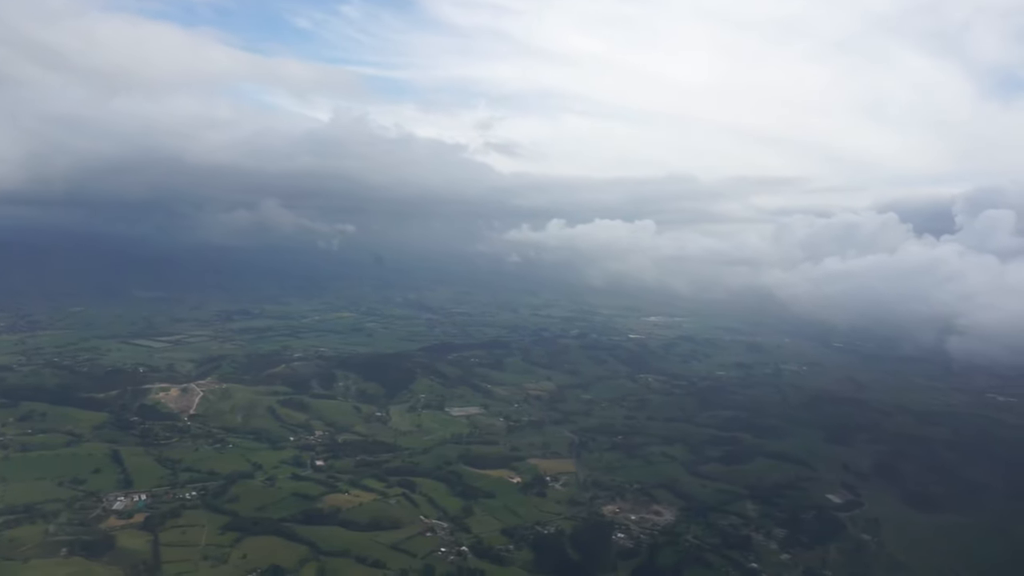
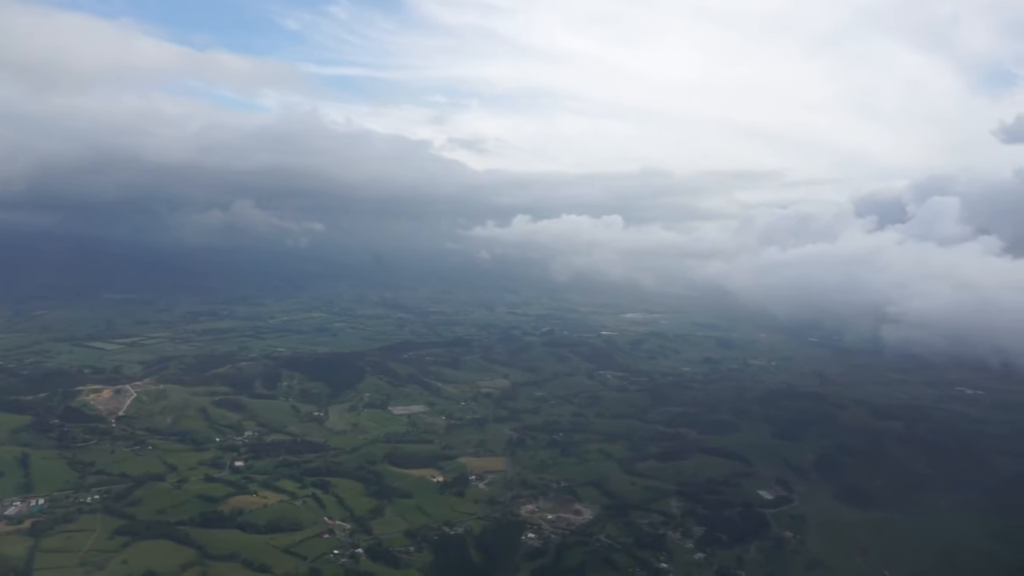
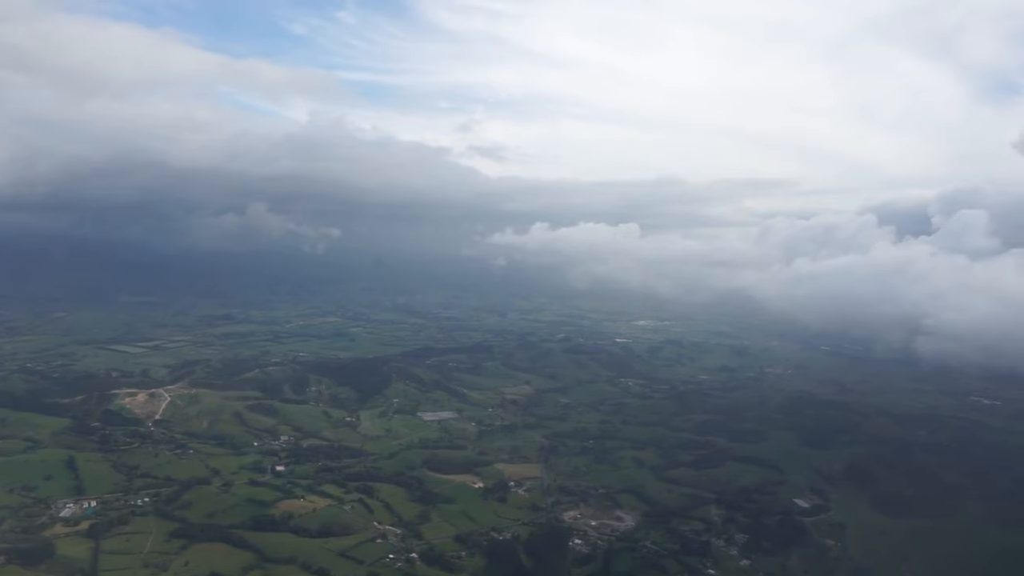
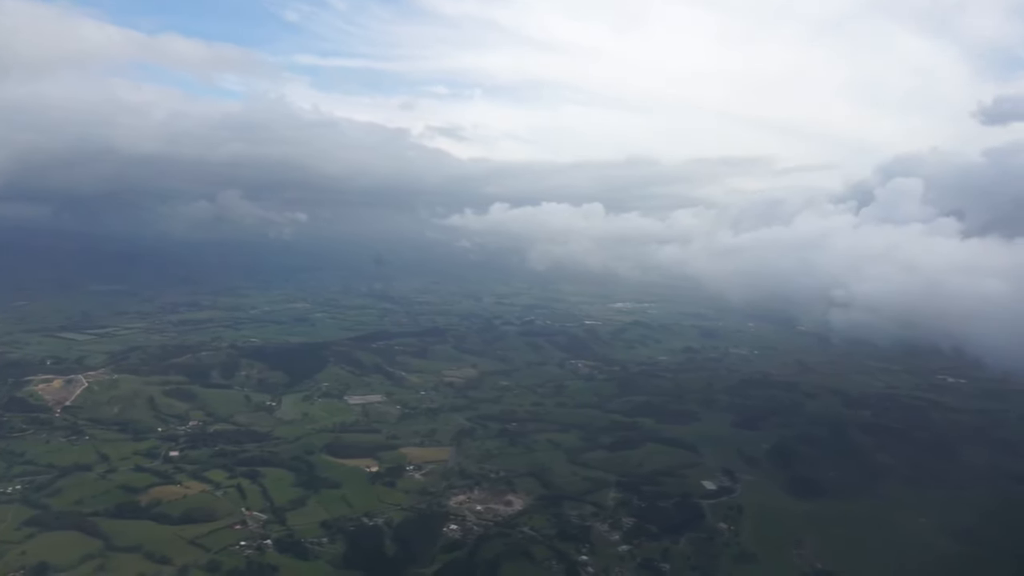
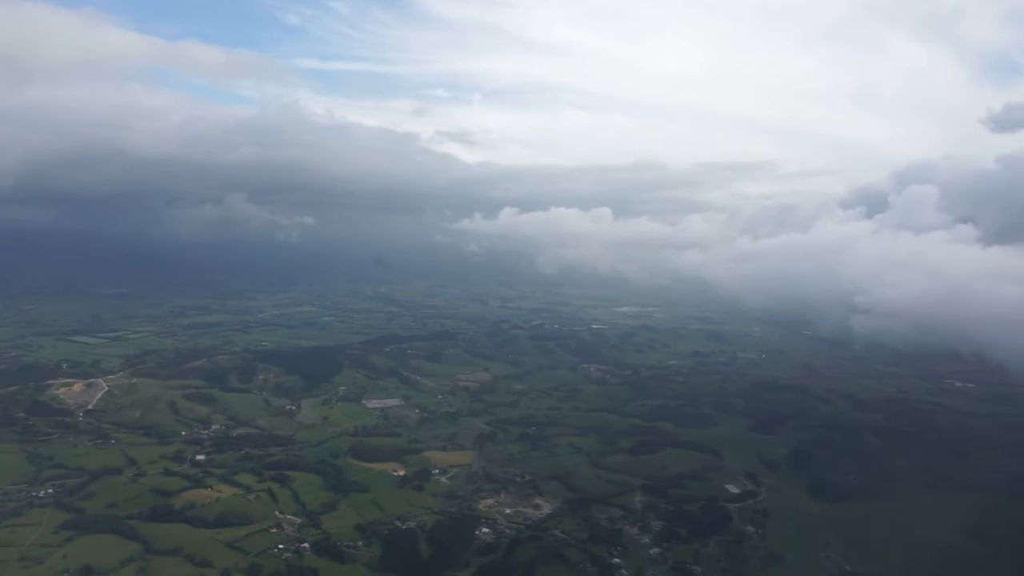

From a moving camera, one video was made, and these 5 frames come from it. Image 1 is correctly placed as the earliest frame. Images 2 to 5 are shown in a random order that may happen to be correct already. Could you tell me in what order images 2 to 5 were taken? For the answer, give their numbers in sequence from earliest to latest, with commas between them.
3, 2, 5, 4
